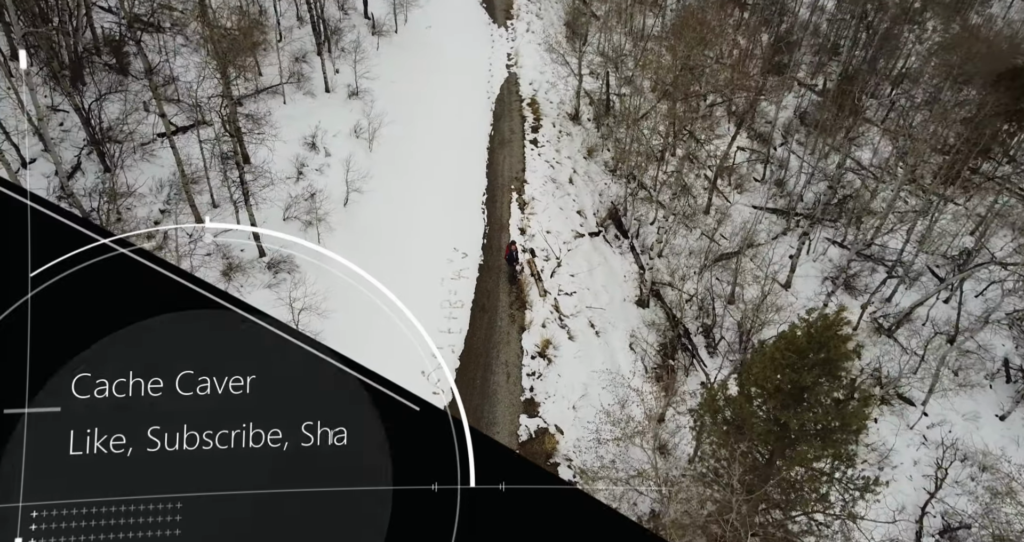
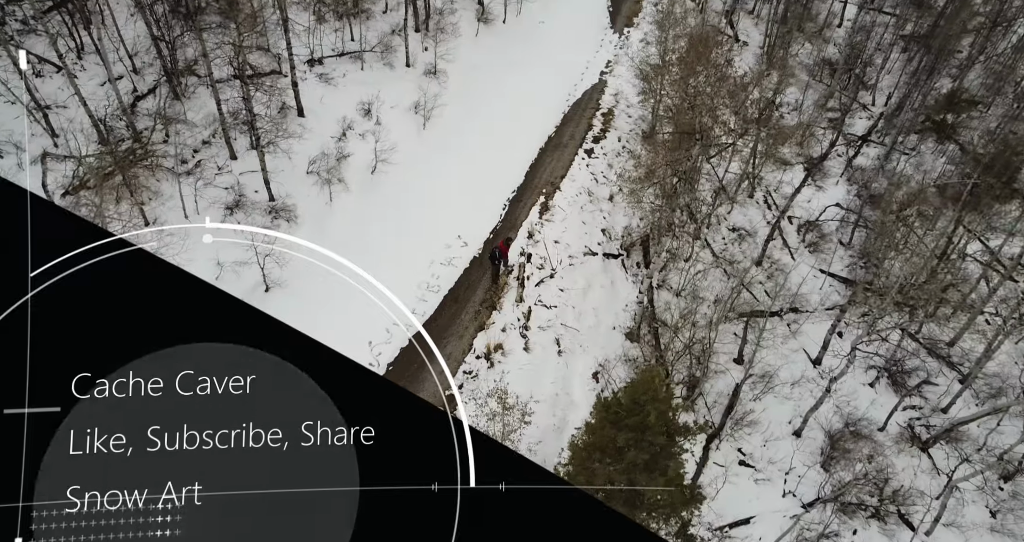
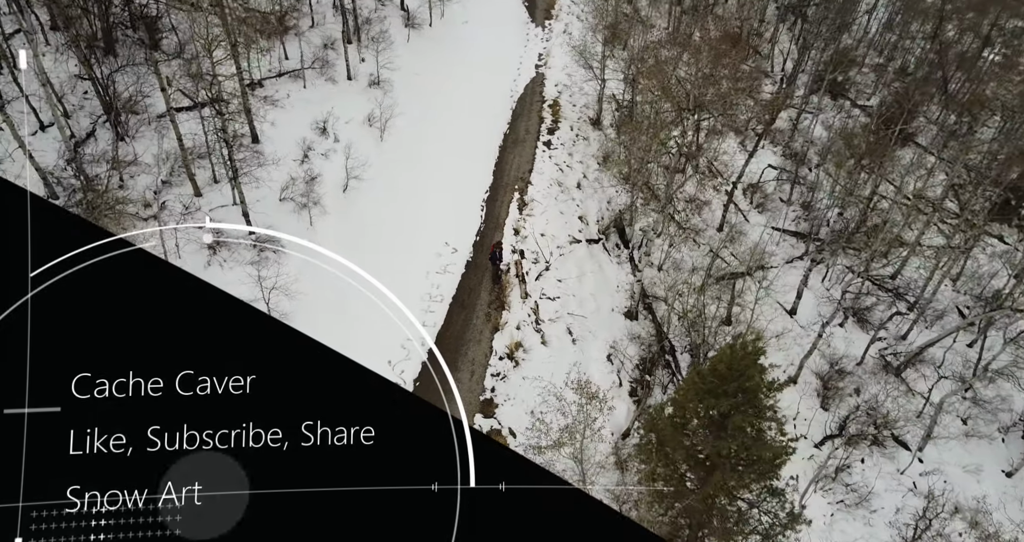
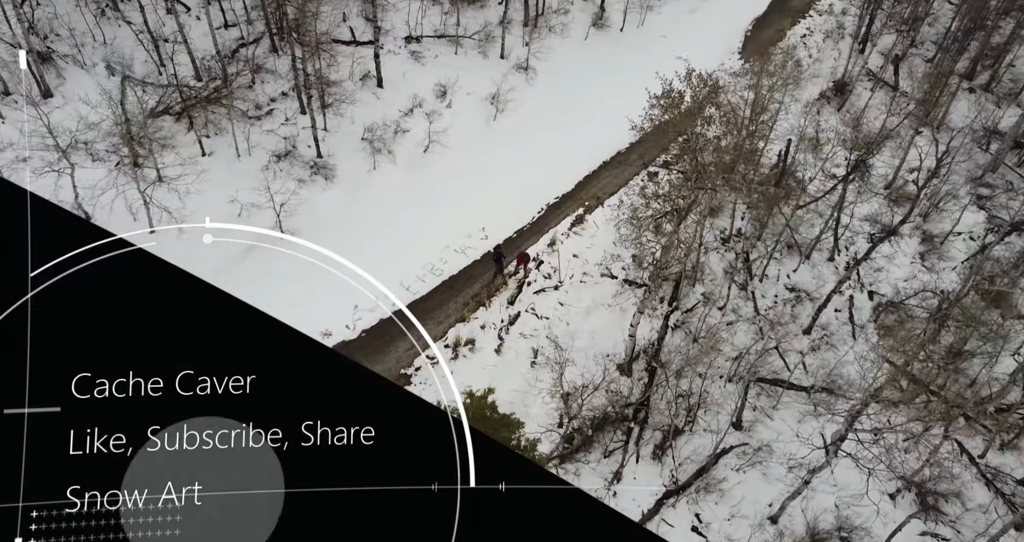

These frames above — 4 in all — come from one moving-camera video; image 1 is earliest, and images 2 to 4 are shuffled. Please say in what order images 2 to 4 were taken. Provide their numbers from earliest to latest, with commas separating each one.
3, 2, 4
